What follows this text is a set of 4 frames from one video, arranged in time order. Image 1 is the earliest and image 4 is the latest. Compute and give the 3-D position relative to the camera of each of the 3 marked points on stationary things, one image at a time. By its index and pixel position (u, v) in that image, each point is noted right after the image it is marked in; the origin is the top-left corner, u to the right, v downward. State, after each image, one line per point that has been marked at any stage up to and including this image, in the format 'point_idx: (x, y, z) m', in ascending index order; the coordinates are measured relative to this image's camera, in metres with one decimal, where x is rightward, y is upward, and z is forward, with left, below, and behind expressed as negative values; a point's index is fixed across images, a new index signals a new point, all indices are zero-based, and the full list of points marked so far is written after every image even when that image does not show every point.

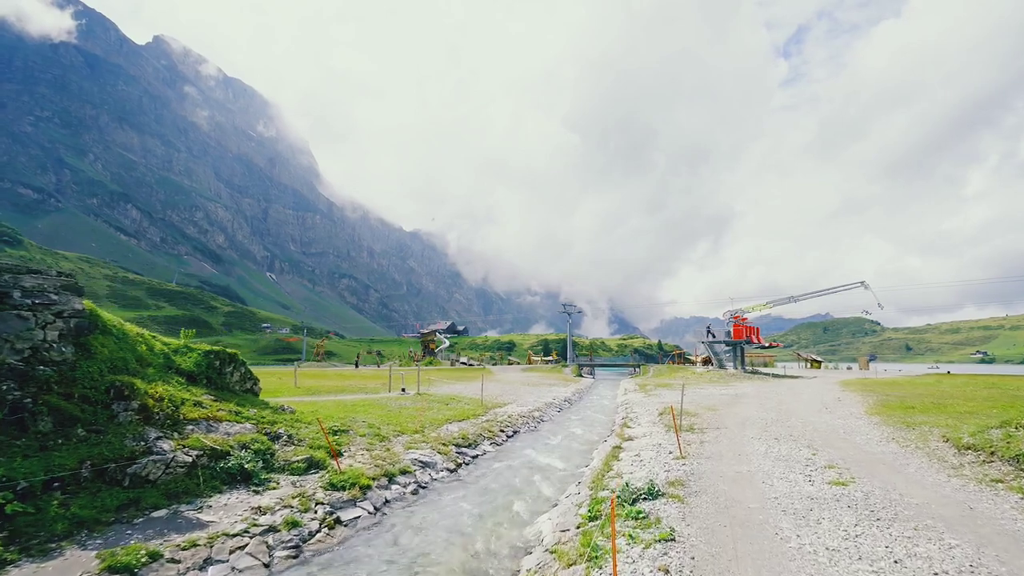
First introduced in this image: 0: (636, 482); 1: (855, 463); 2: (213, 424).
0: (+4.8, -7.6, +17.4) m
1: (+14.2, -7.2, +18.5) m
2: (-12.5, -5.7, +18.9) m
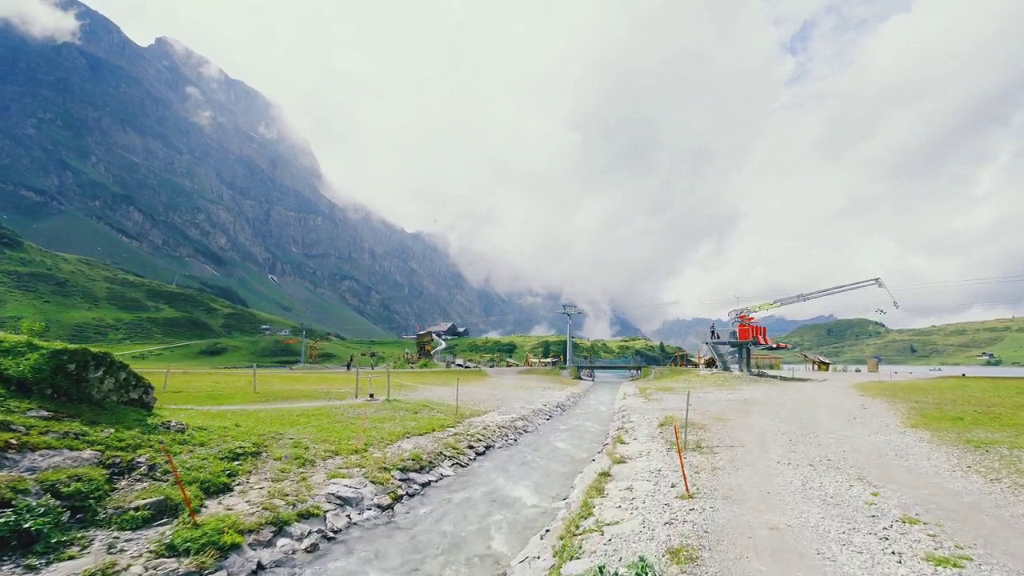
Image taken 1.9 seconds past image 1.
0: (+2.8, -6.7, +11.5) m
1: (+12.2, -6.4, +12.6) m
2: (-14.5, -4.9, +13.1) m
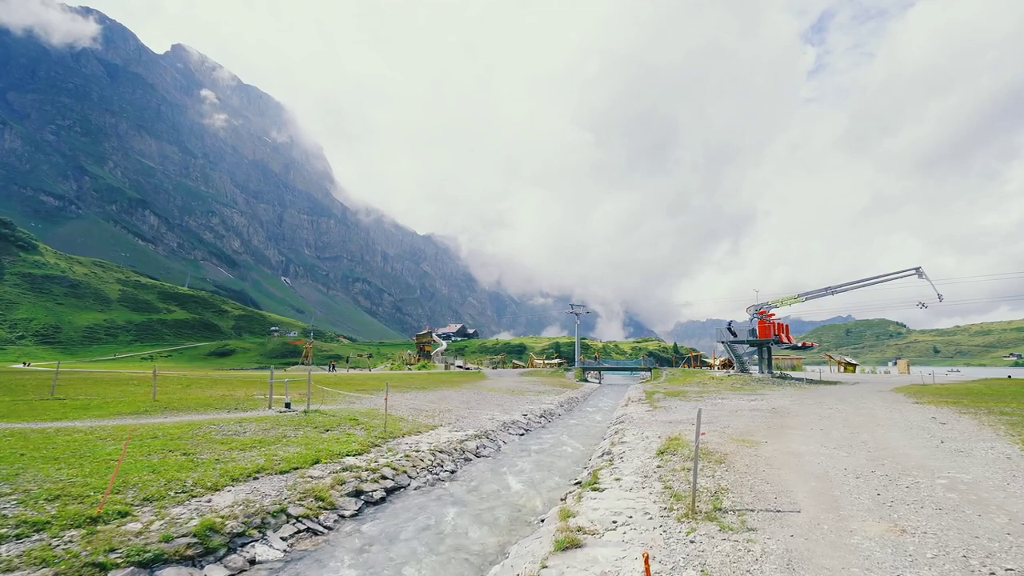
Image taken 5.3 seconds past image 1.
0: (-1.5, -4.8, +0.6) m
1: (+7.8, -4.4, +1.5) m
2: (-18.9, -3.0, +2.7) m
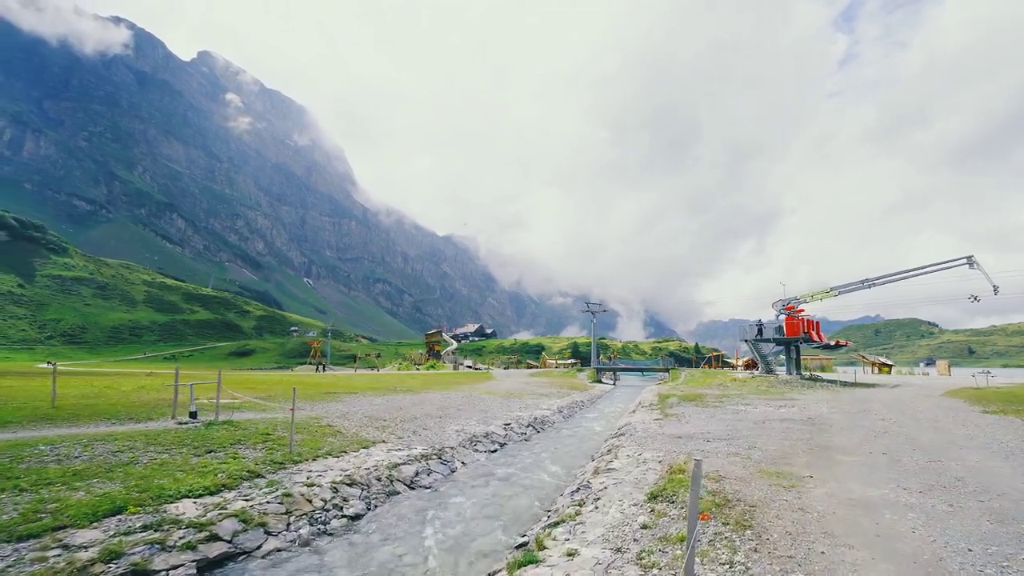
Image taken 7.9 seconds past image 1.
0: (-5.6, -3.4, -7.1) m
1: (+3.9, -3.0, -6.6) m
2: (-22.8, -1.8, -4.3) m
